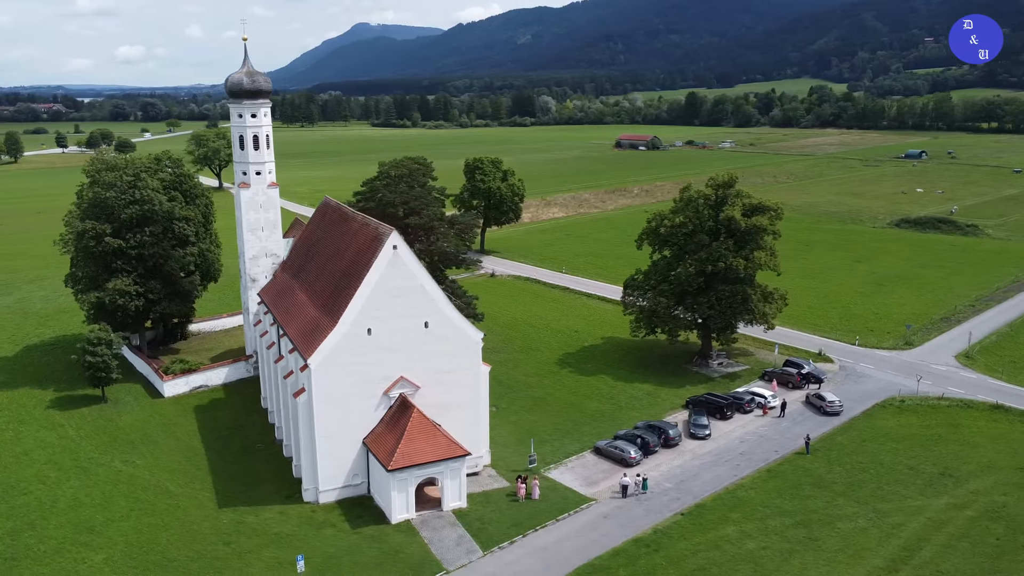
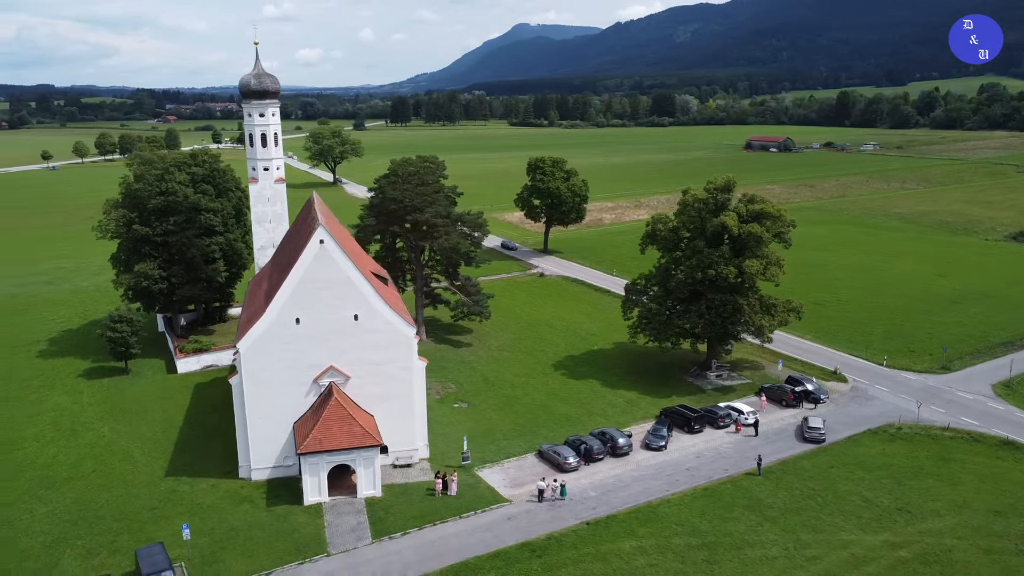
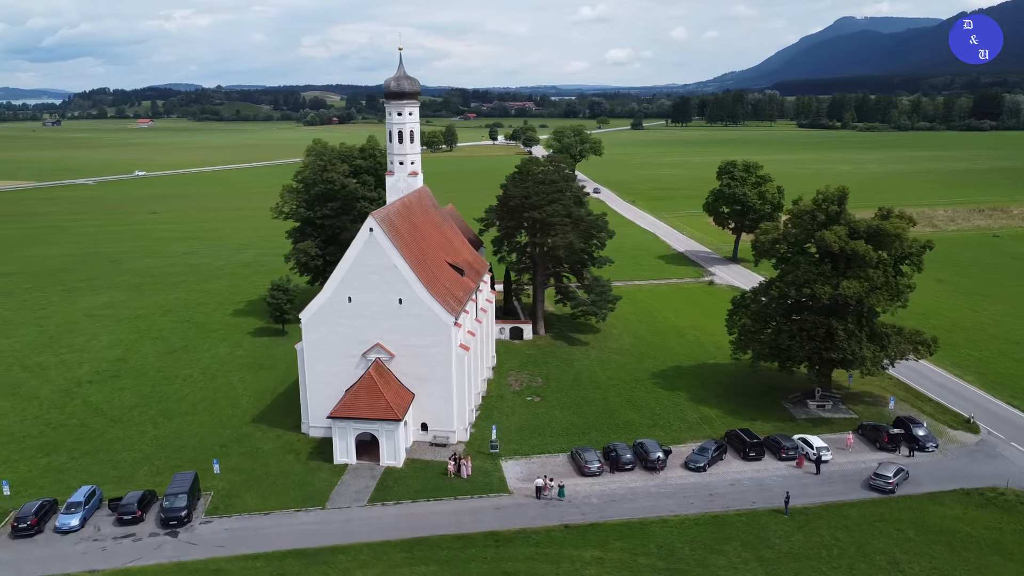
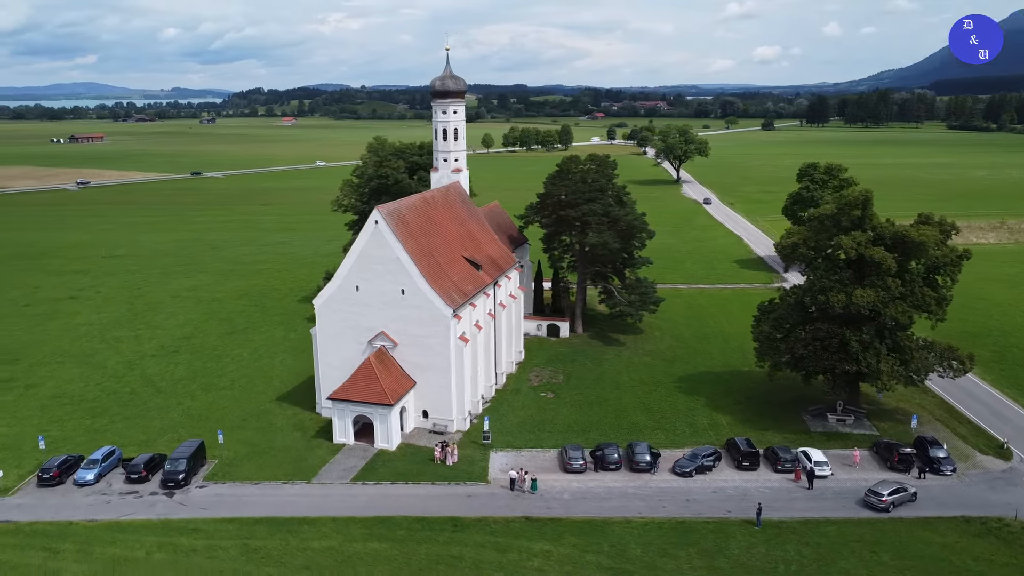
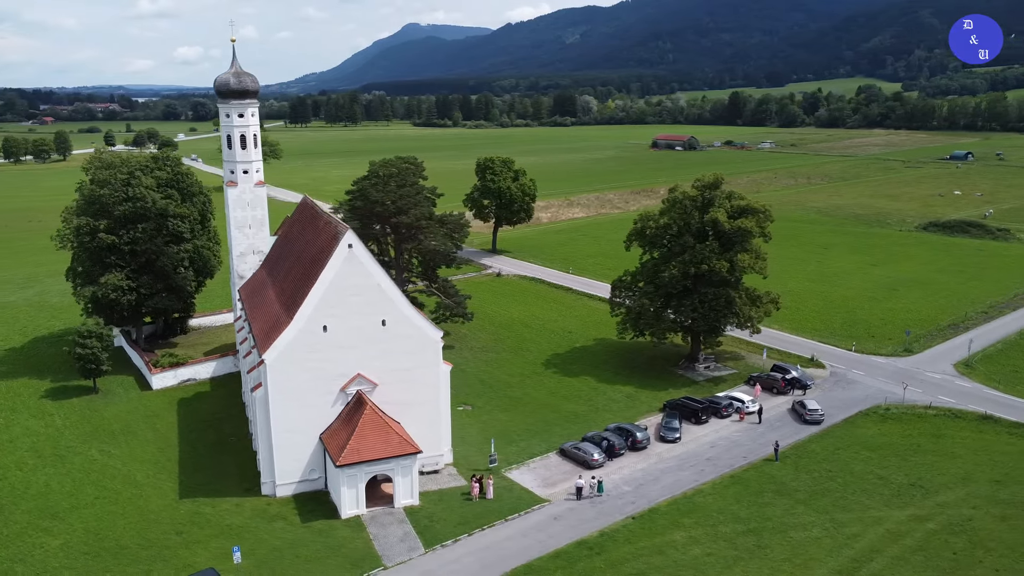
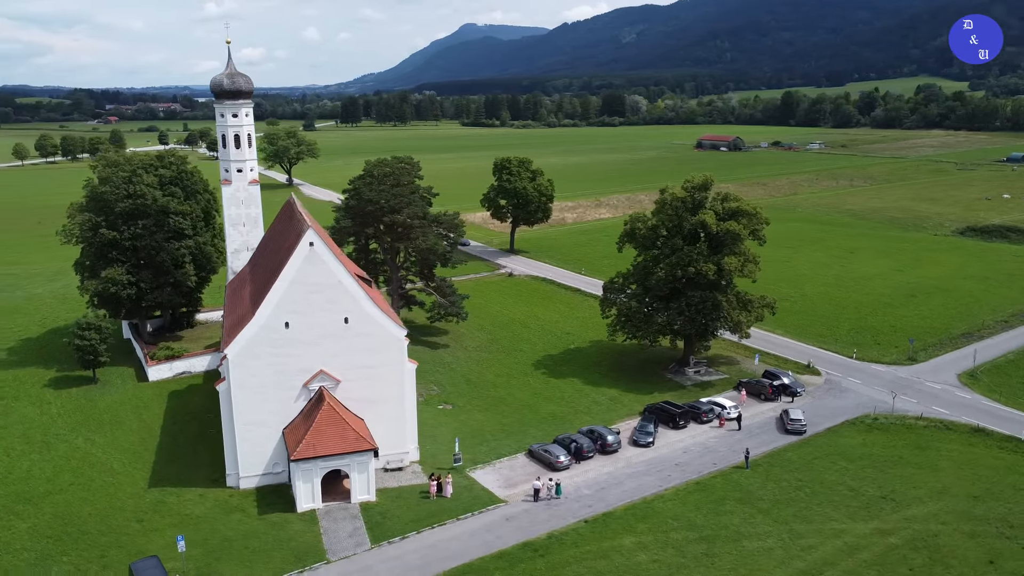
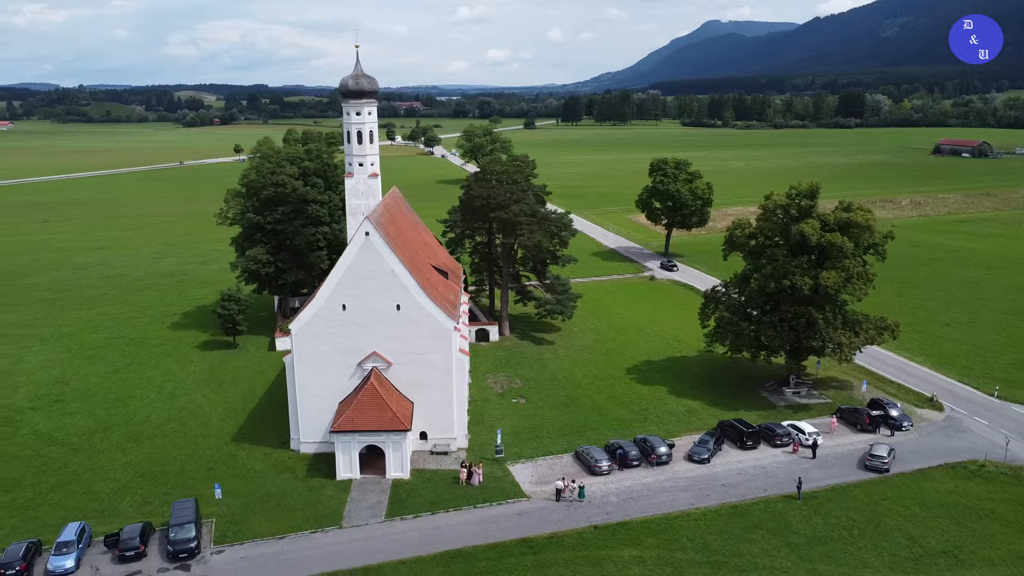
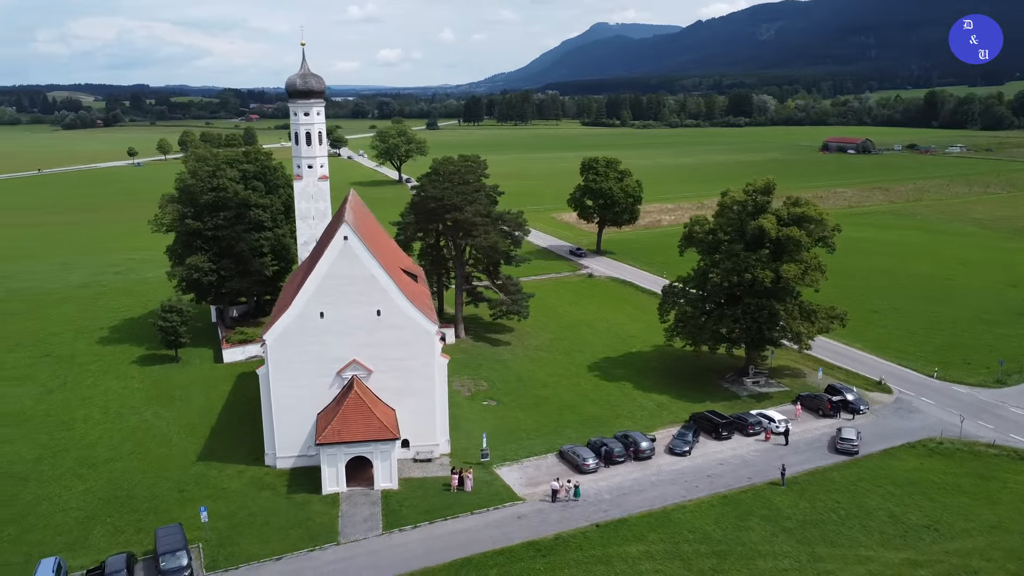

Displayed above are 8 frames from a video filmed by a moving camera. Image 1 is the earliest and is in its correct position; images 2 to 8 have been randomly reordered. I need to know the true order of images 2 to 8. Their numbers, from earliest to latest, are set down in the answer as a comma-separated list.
5, 6, 2, 8, 7, 3, 4
